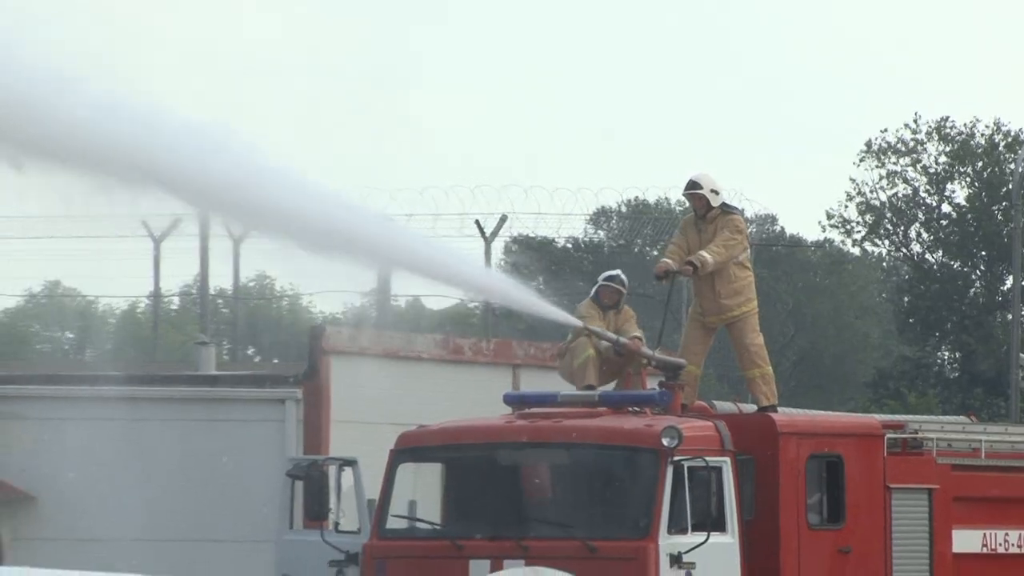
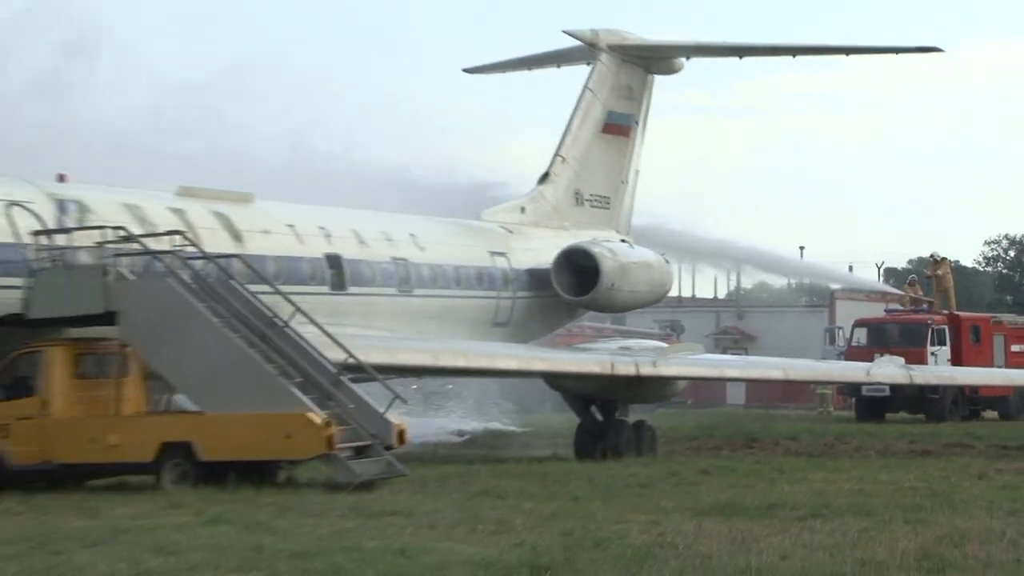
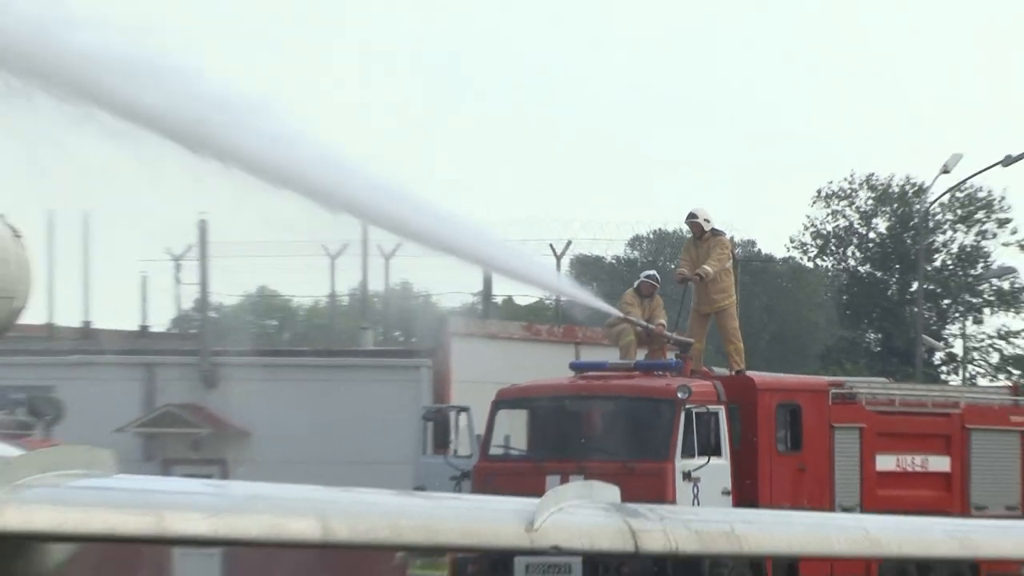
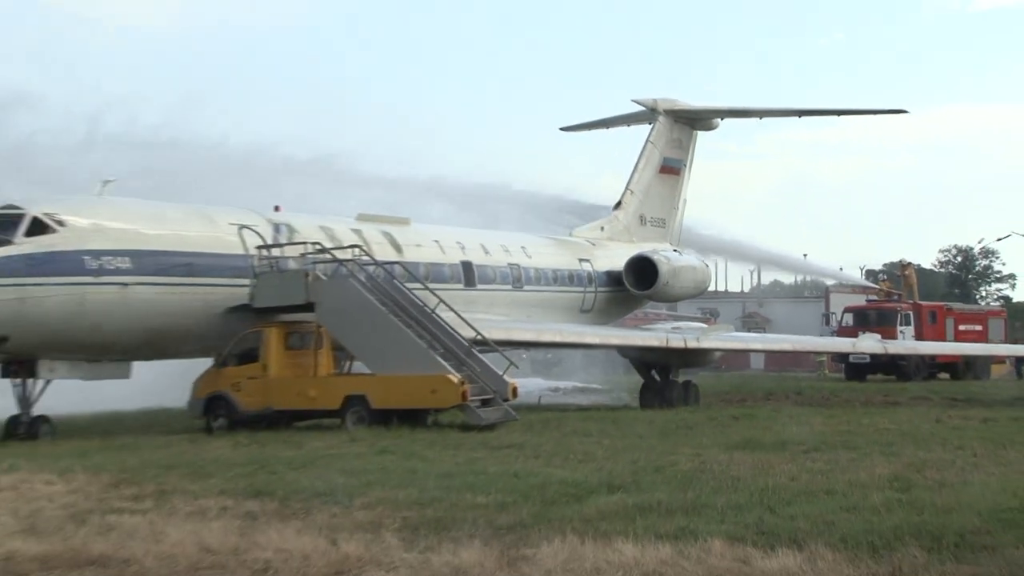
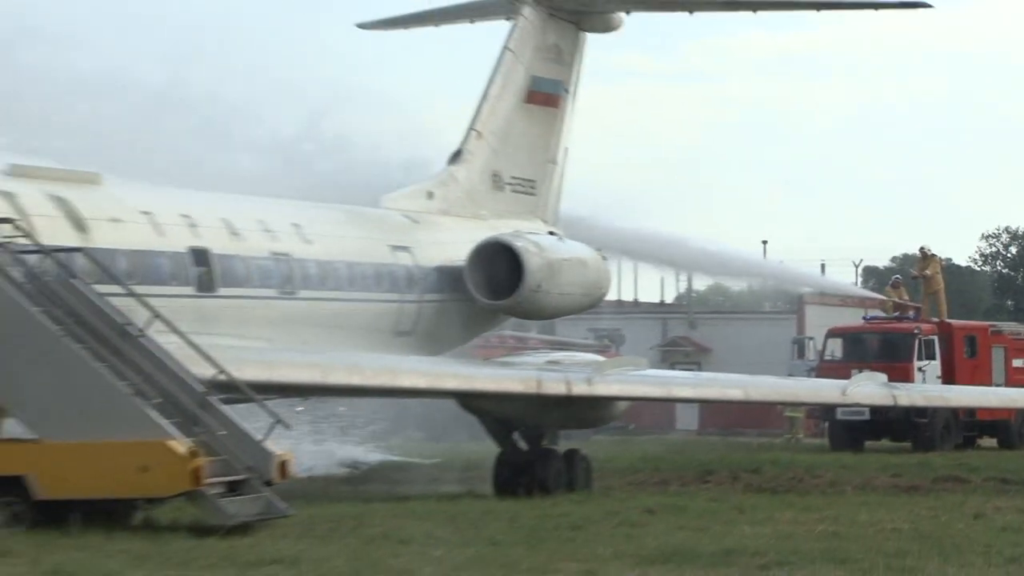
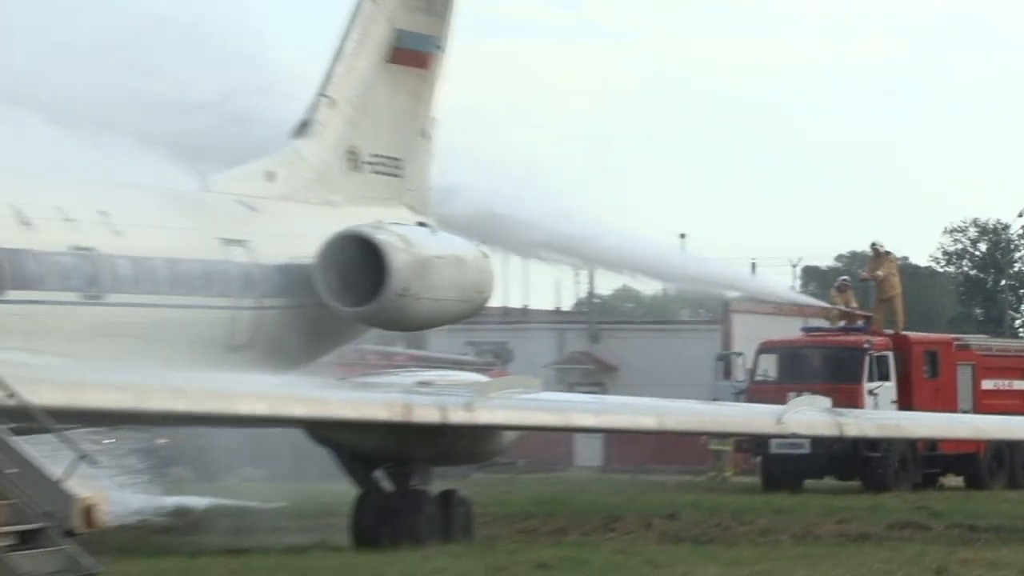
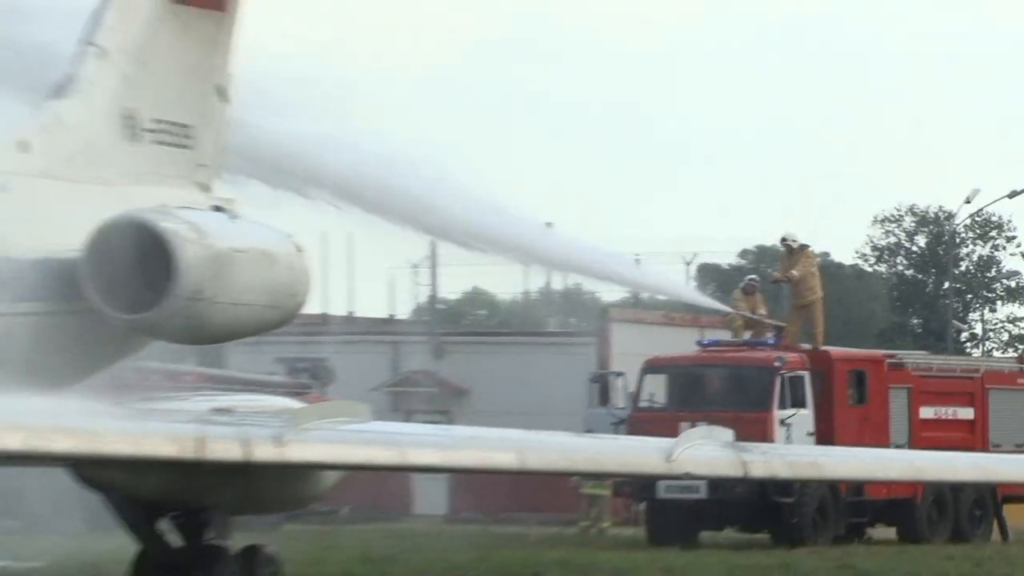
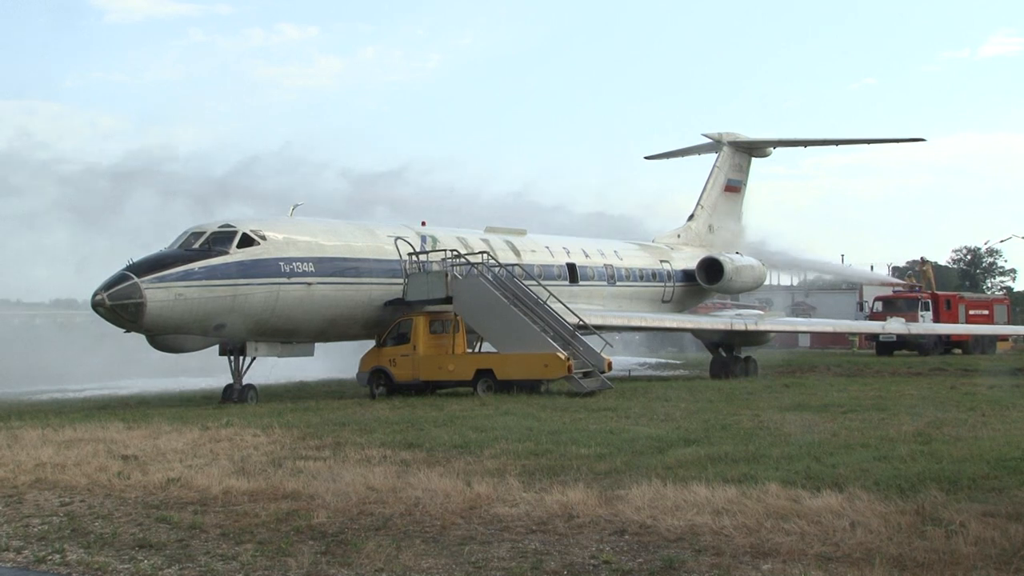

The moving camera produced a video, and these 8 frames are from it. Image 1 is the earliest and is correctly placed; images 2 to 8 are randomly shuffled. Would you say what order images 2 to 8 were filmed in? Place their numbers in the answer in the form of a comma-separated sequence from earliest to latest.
3, 7, 6, 5, 2, 4, 8
